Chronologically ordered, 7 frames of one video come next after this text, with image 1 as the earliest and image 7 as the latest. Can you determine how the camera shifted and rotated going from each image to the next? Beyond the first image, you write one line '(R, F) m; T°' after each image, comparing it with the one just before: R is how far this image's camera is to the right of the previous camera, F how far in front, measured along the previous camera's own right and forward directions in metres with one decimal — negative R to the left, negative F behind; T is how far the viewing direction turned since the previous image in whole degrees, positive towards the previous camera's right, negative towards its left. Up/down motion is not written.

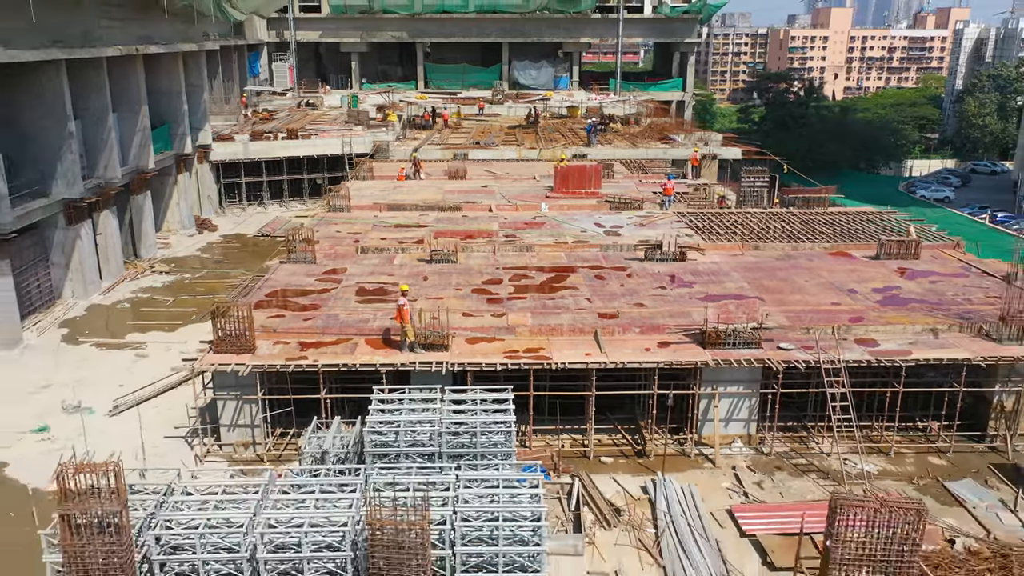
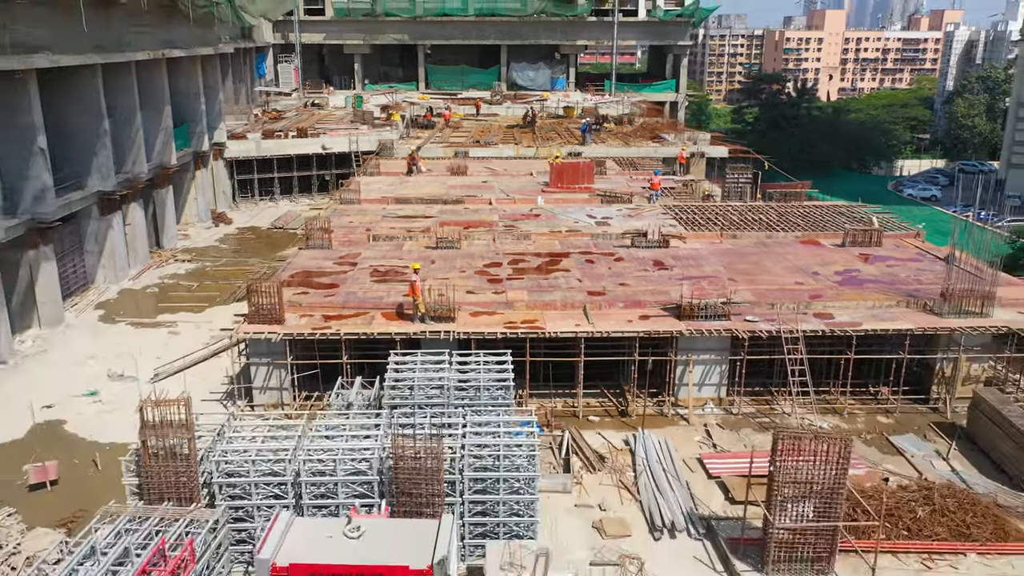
(0.0, -1.9) m; 0°
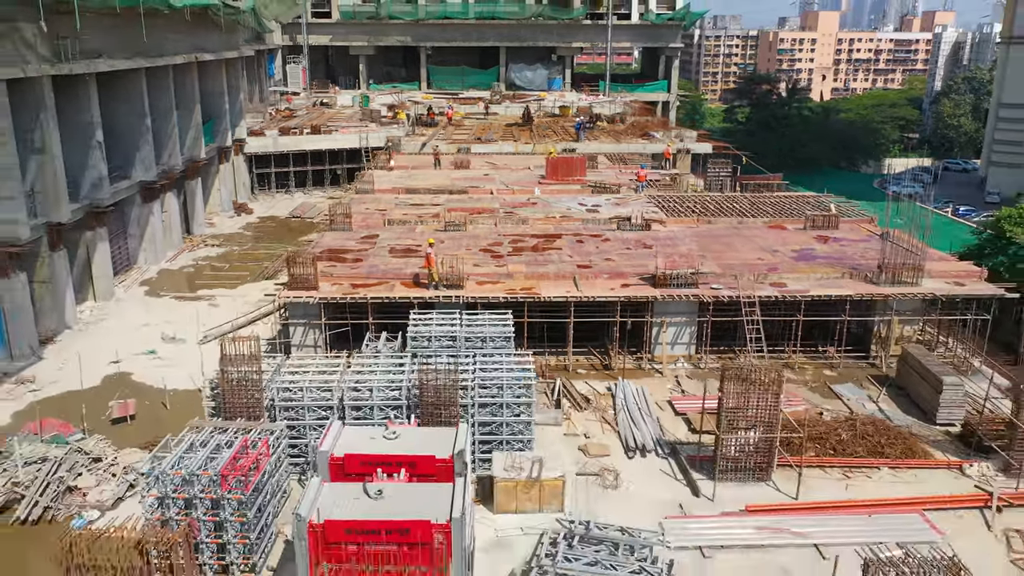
(-0.1, -2.8) m; 0°
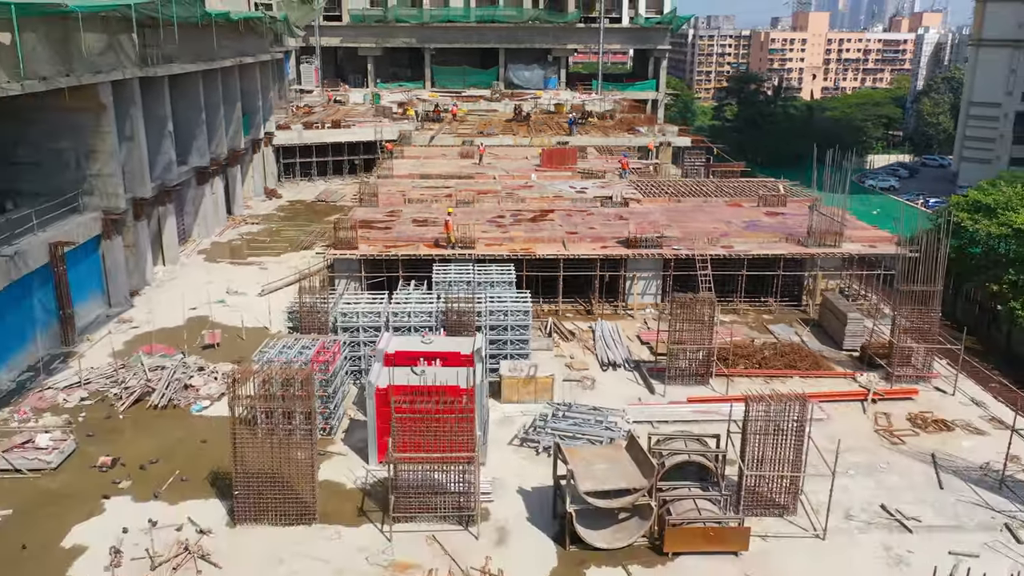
(-0.1, -4.6) m; 0°
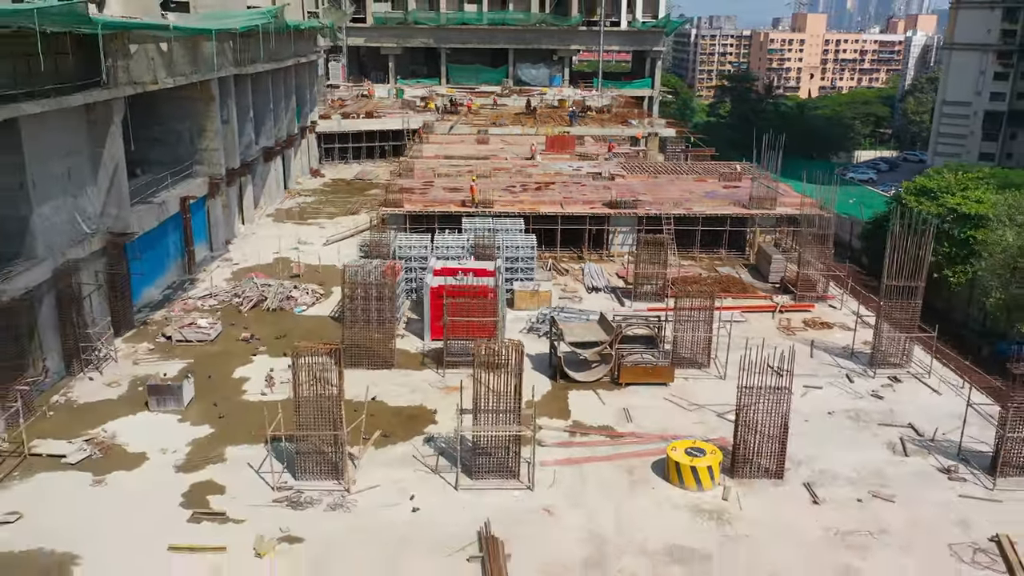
(-0.2, -7.1) m; 0°
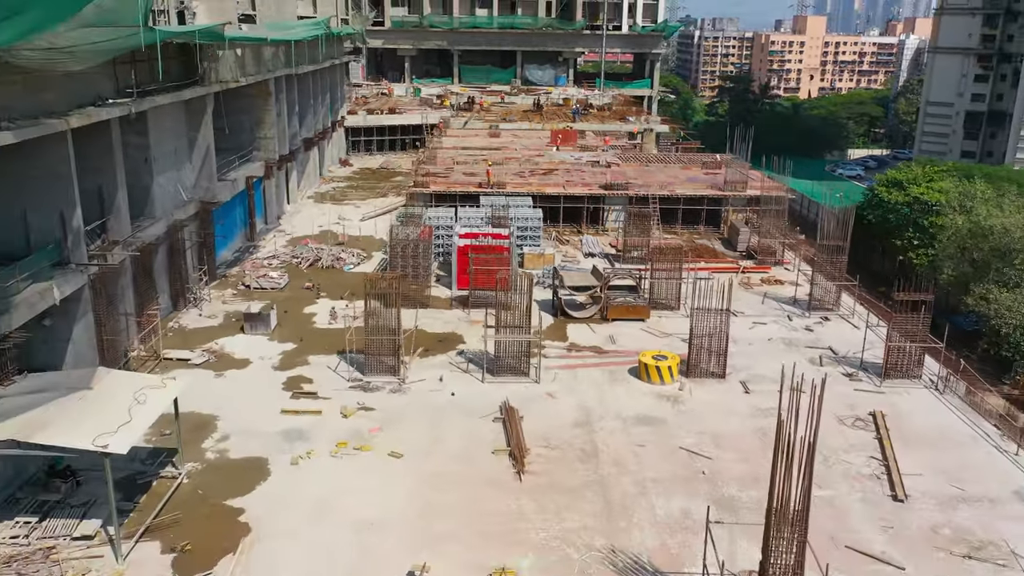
(-0.2, -5.4) m; 0°
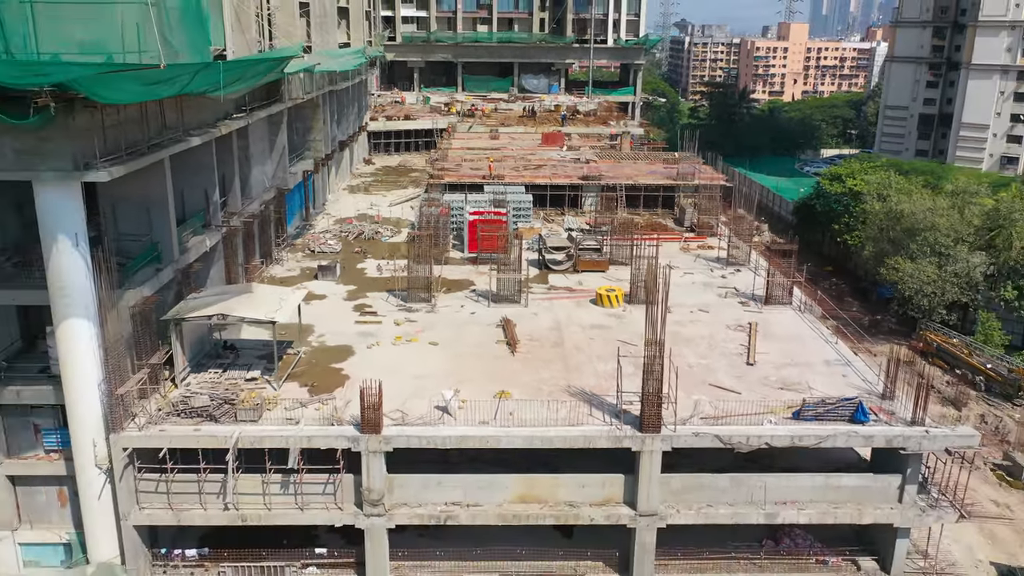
(+0.1, -9.4) m; 0°
